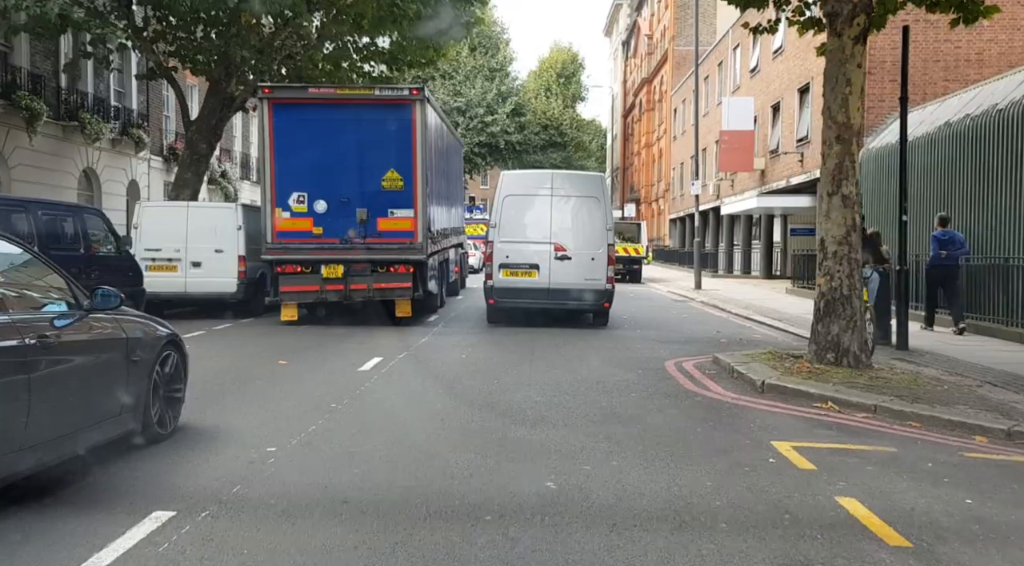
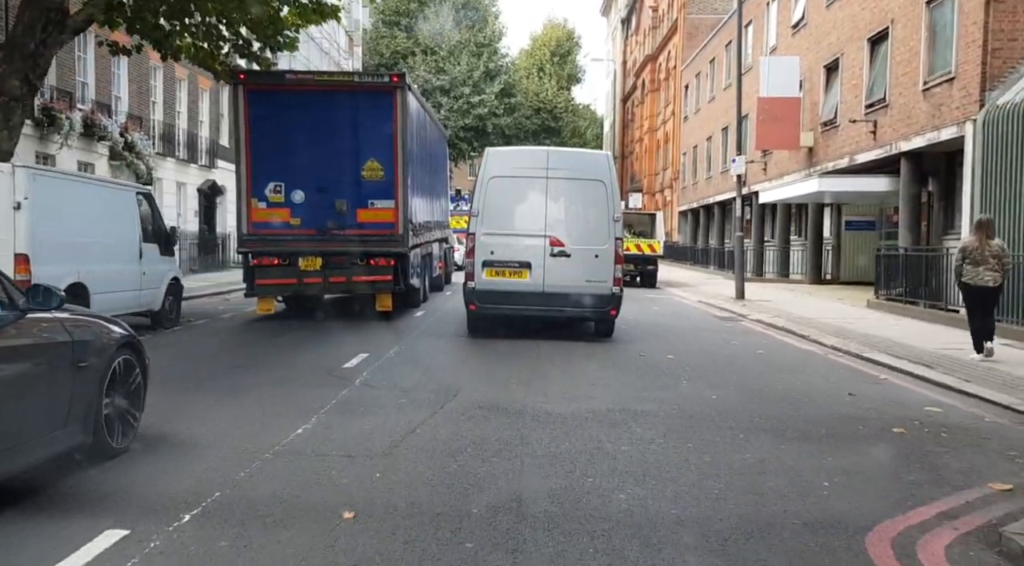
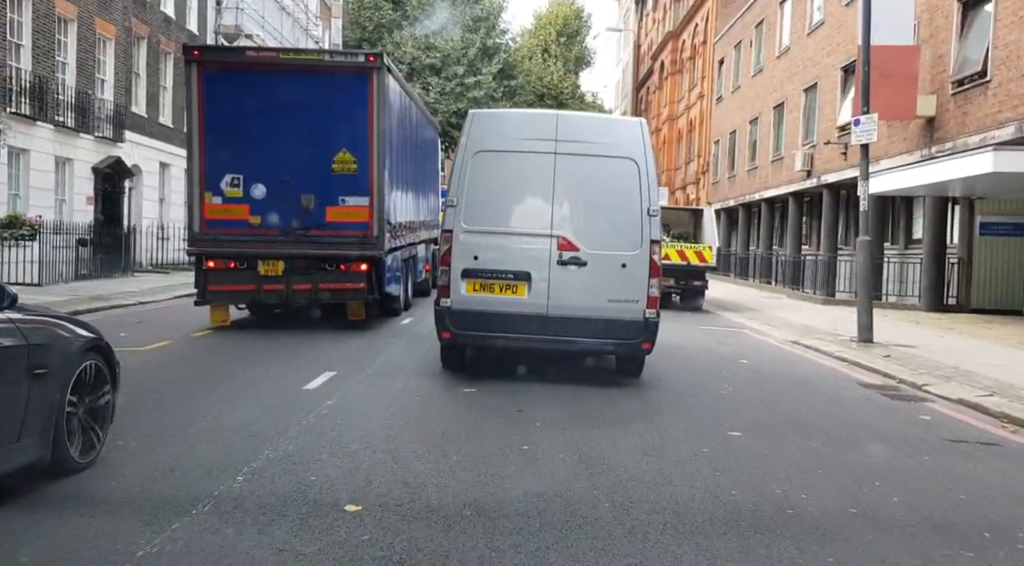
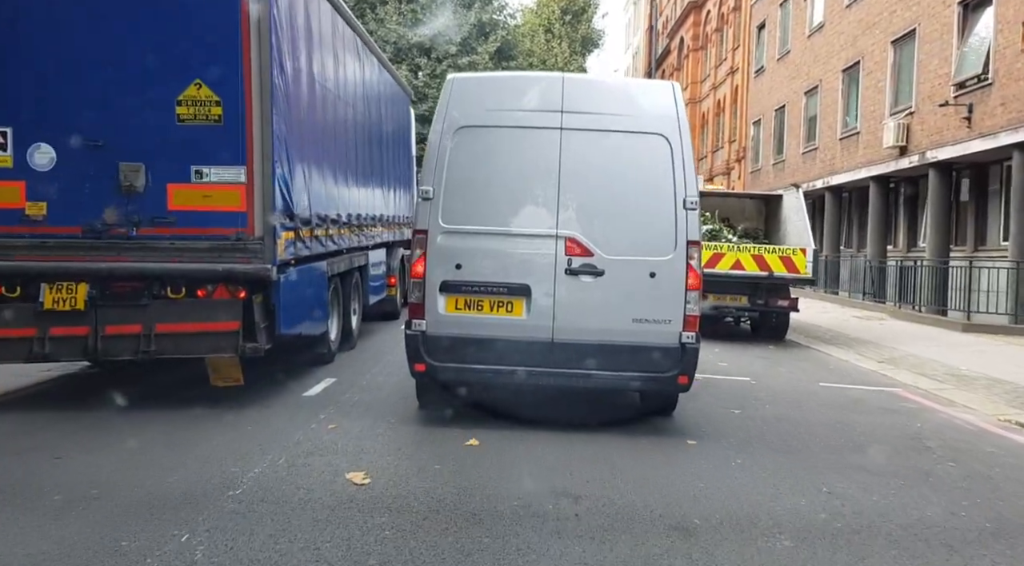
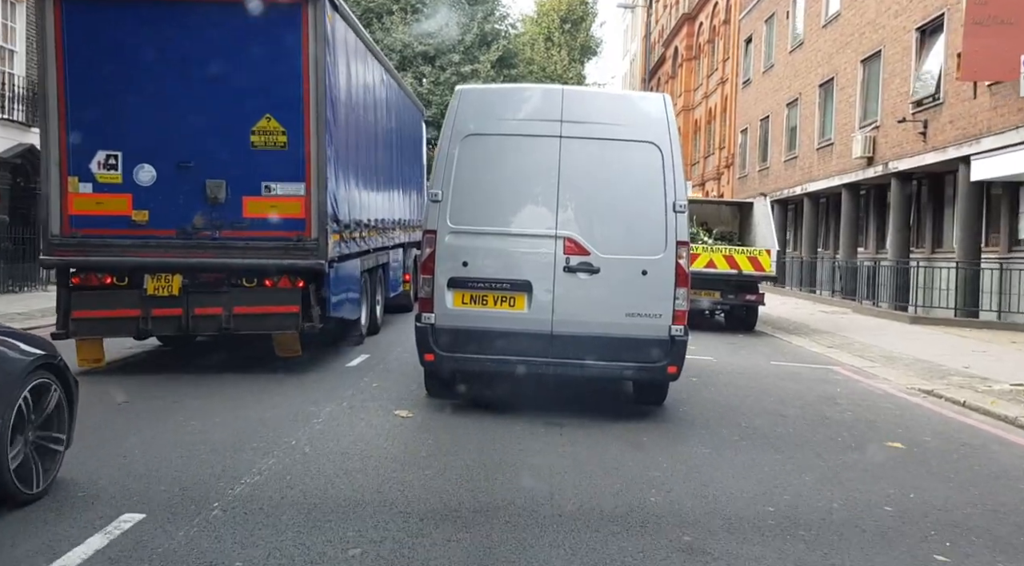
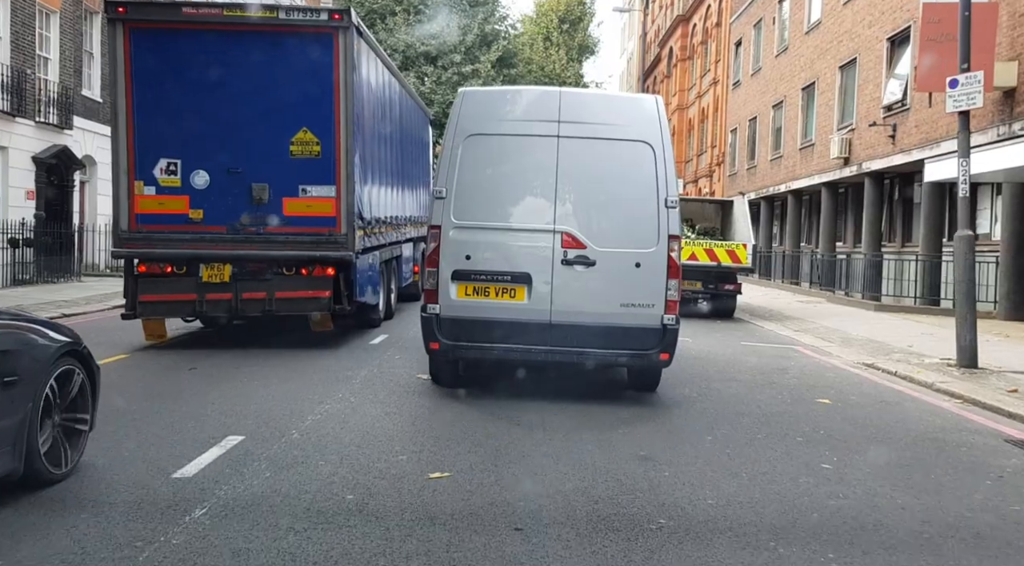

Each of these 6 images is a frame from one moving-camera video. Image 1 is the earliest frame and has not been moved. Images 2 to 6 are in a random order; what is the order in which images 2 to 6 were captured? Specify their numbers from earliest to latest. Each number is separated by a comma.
2, 3, 6, 5, 4
